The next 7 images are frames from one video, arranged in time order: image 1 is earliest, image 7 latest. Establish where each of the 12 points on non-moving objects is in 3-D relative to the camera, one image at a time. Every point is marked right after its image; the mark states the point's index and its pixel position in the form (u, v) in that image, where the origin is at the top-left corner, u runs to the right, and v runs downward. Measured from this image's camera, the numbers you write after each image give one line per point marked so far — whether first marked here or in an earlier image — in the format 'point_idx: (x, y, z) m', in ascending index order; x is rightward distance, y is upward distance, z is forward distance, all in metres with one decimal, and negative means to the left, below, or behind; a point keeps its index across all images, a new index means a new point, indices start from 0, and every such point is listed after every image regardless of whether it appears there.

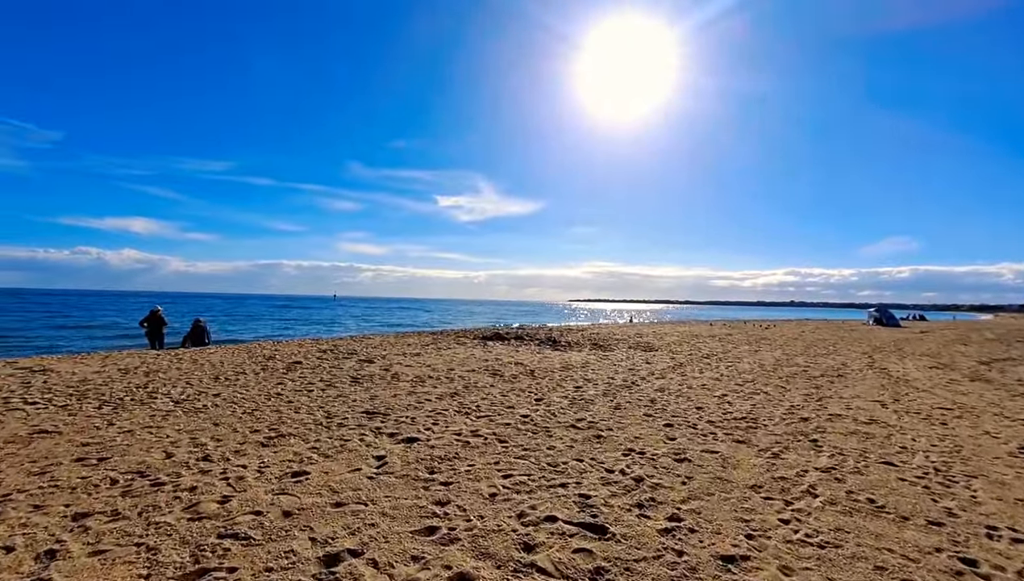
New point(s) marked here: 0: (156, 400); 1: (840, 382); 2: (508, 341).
0: (-5.9, -1.8, +8.2) m
1: (+8.3, -2.3, +12.5) m
2: (-0.1, -2.0, +19.2) m
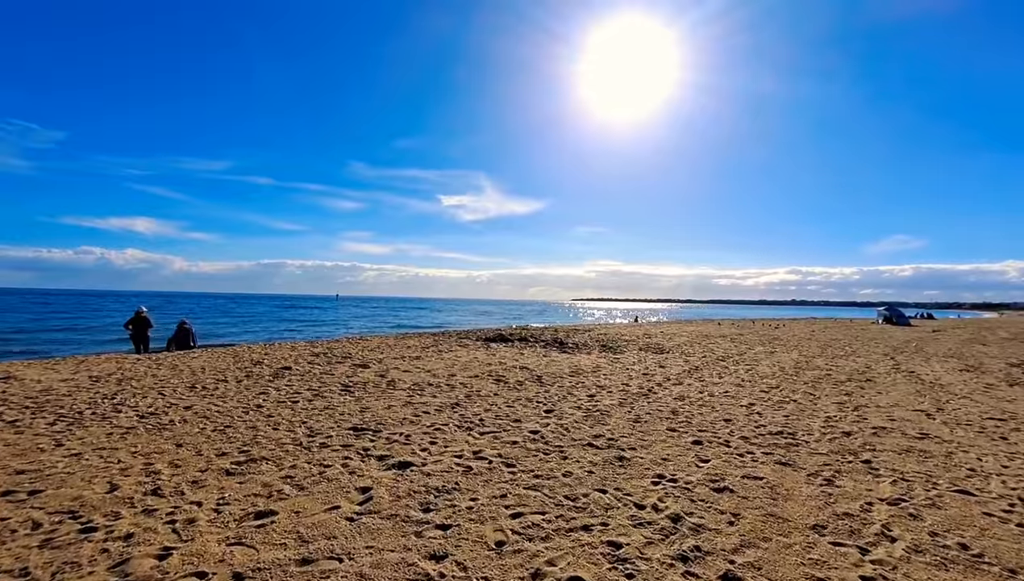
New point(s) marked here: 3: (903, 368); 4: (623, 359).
0: (-5.8, -1.8, +7.3) m
1: (+8.4, -2.3, +11.5) m
2: (0.0, -1.9, +18.3) m
3: (+12.0, -2.4, +15.0) m
4: (+3.4, -2.1, +15.0) m
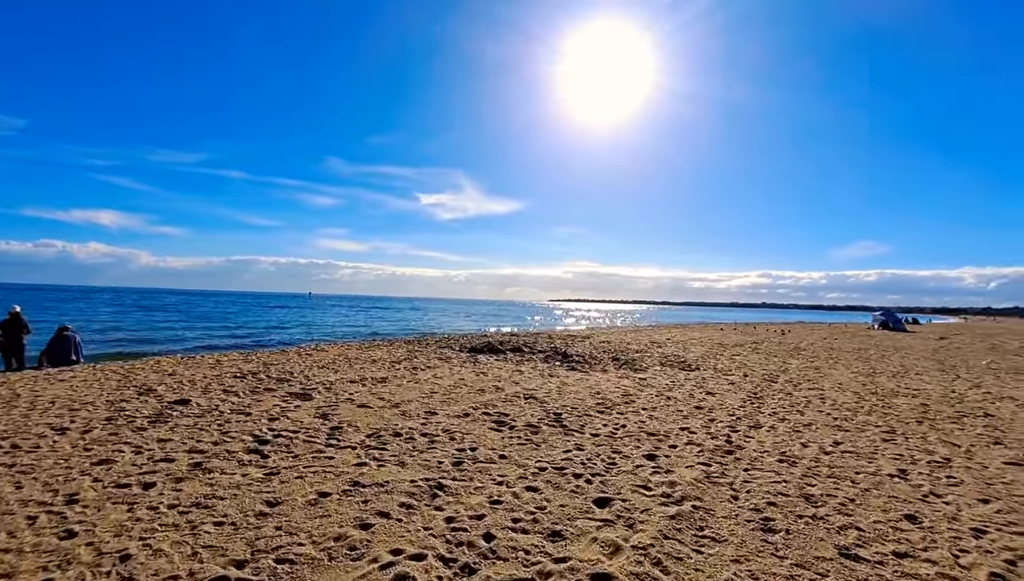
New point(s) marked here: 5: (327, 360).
0: (-5.5, -1.7, +3.5) m
1: (+8.5, -2.4, +8.4) m
2: (-0.2, -1.9, +14.8) m
3: (+11.9, -2.5, +12.1) m
4: (+3.3, -2.1, +11.7) m
5: (-4.7, -1.8, +12.7) m
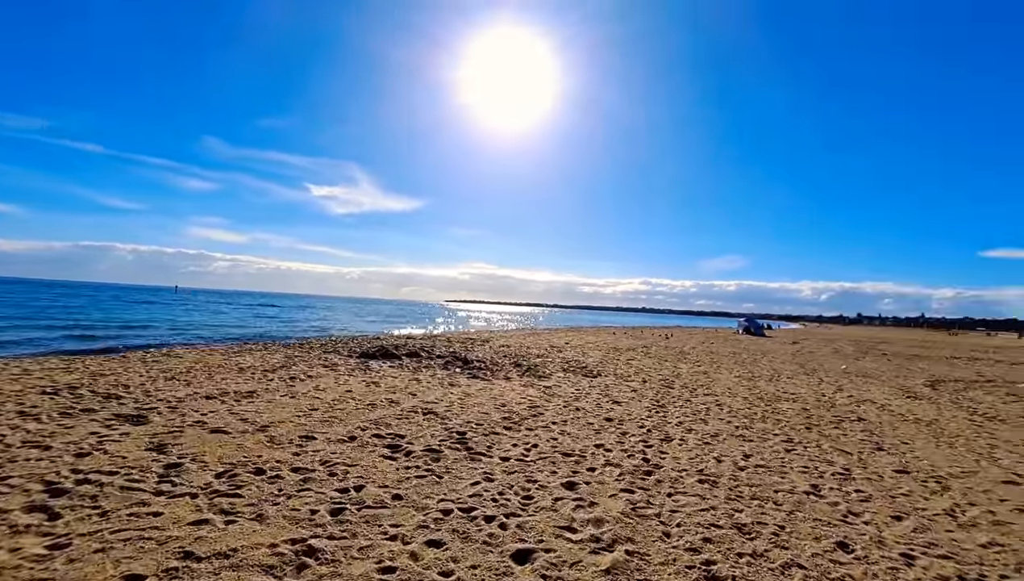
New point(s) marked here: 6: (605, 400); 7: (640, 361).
0: (-5.9, -1.6, +1.4) m
1: (+6.8, -2.6, +9.1) m
2: (-3.1, -1.9, +13.5) m
3: (+9.4, -2.9, +13.3) m
4: (+1.1, -2.2, +11.2) m
5: (-7.0, -1.6, +10.5) m
6: (+1.9, -2.3, +10.4) m
7: (+4.8, -2.6, +18.6) m
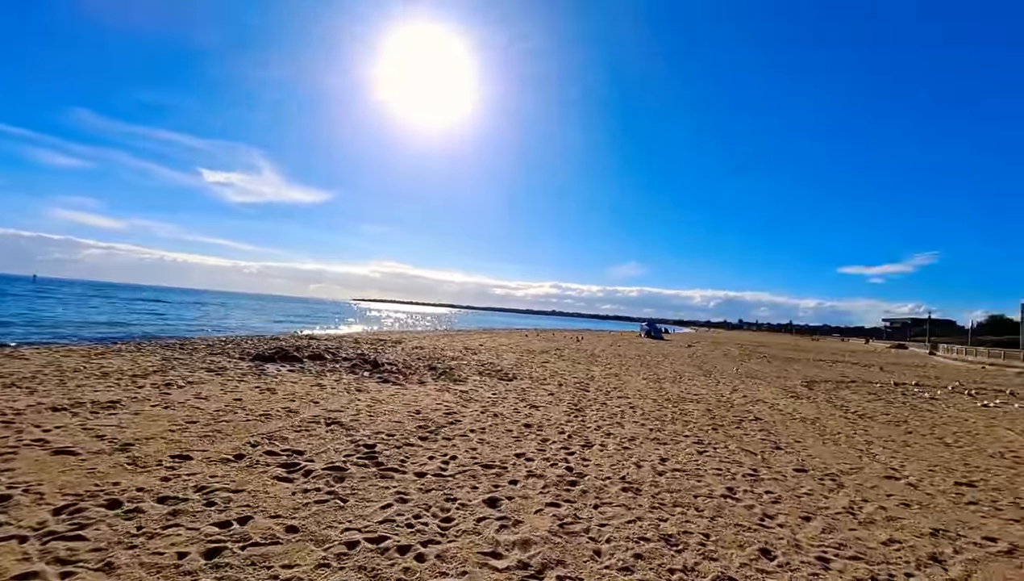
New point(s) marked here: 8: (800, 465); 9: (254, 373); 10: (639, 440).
0: (-5.9, -1.4, -0.1) m
1: (+5.2, -2.8, +9.6) m
2: (-5.2, -1.8, +12.3) m
3: (+7.0, -3.1, +14.3) m
4: (-0.8, -2.2, +10.7) m
5: (-8.6, -1.4, +8.7) m
6: (+0.2, -2.3, +10.1) m
7: (+1.6, -2.7, +18.7) m
8: (+4.3, -2.6, +7.4) m
9: (-5.6, -1.8, +10.7) m
10: (+2.0, -2.4, +8.0) m
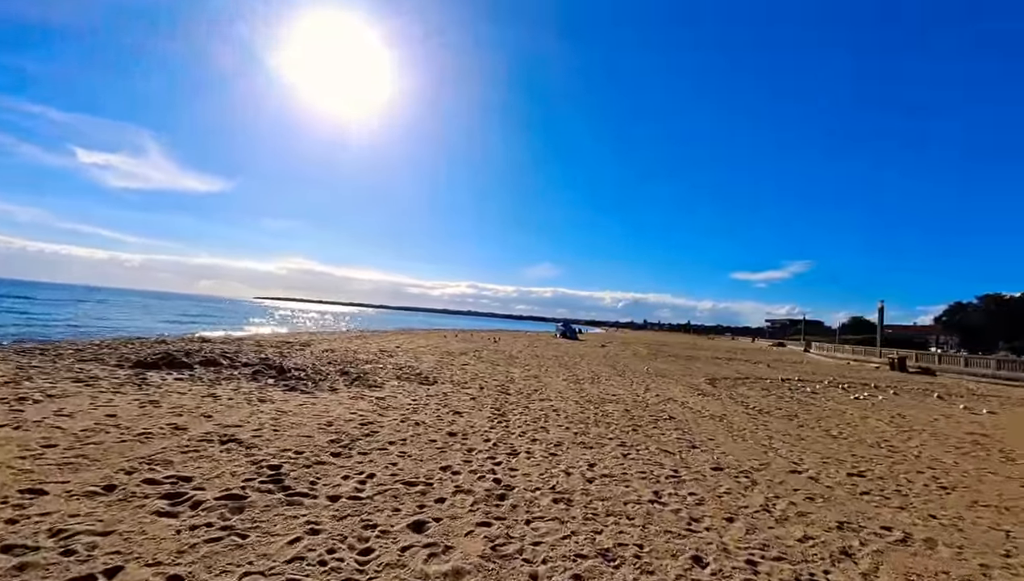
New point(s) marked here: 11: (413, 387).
0: (-5.6, -1.4, -1.4) m
1: (+3.7, -2.9, +10.1) m
2: (-7.1, -1.8, +11.0) m
3: (+4.7, -3.2, +14.9) m
4: (-2.4, -2.3, +10.1) m
5: (-9.8, -1.4, +6.8) m
6: (-1.3, -2.3, +9.7) m
7: (-1.4, -2.8, +18.4) m
8: (+3.2, -2.7, +7.7) m
9: (-7.1, -1.7, +9.3) m
10: (+0.8, -2.5, +7.9) m
11: (-2.4, -2.4, +12.1) m
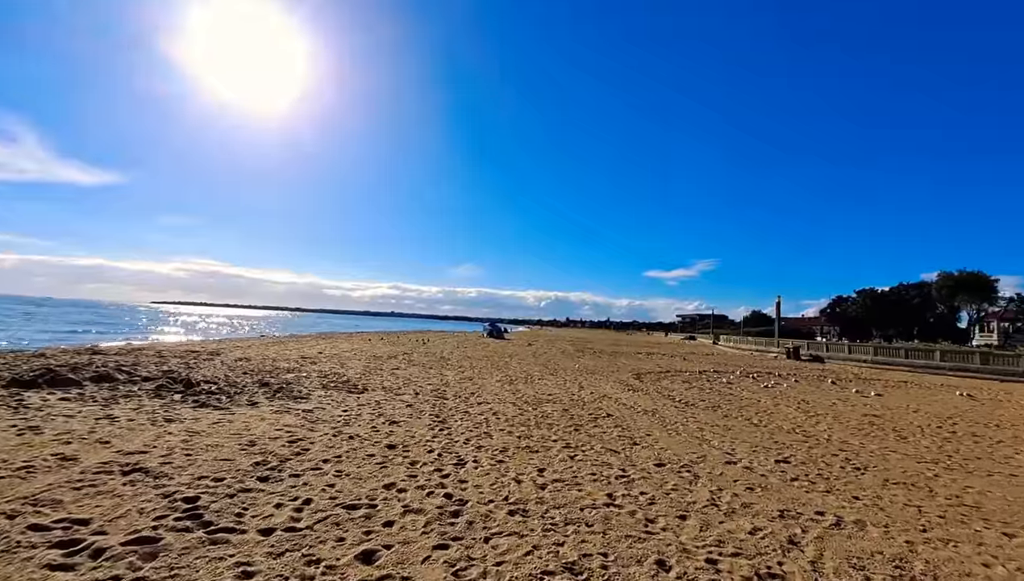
0: (-5.0, -1.5, -2.5) m
1: (+2.5, -2.8, +10.2) m
2: (-8.3, -1.9, +9.6) m
3: (+2.7, -3.2, +15.2) m
4: (-3.5, -2.3, +9.4) m
5: (-10.4, -1.5, +5.1) m
6: (-2.4, -2.4, +9.2) m
7: (-3.8, -2.8, +17.7) m
8: (+2.3, -2.7, +7.8) m
9: (-8.1, -1.9, +7.9) m
10: (0.0, -2.5, +7.7) m
11: (-3.9, -2.4, +11.4) m
